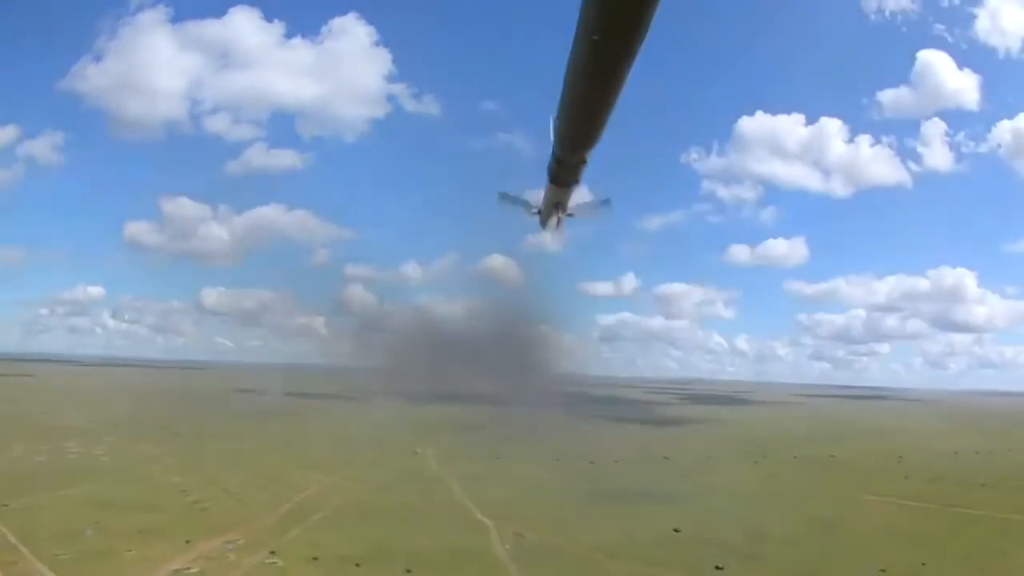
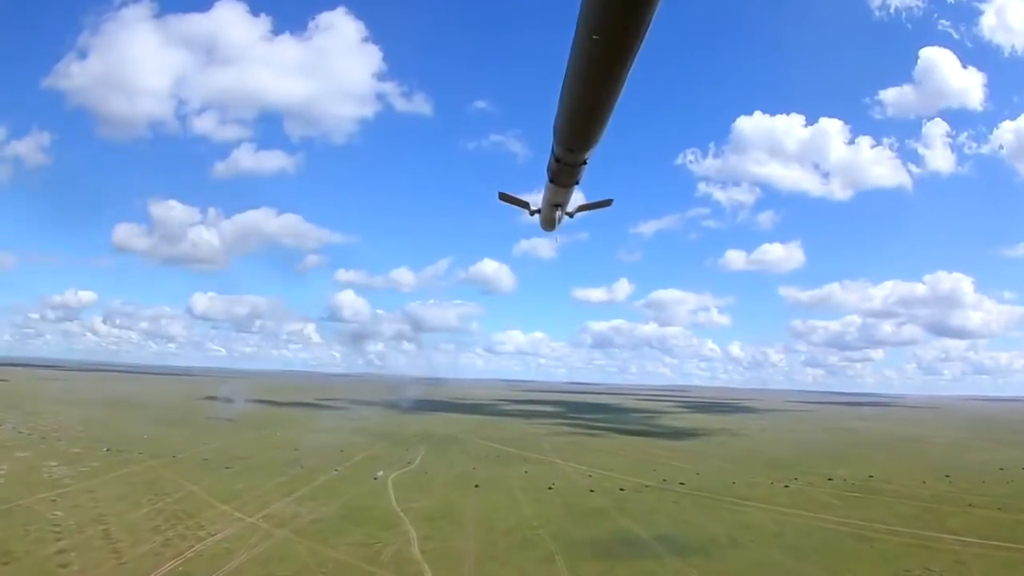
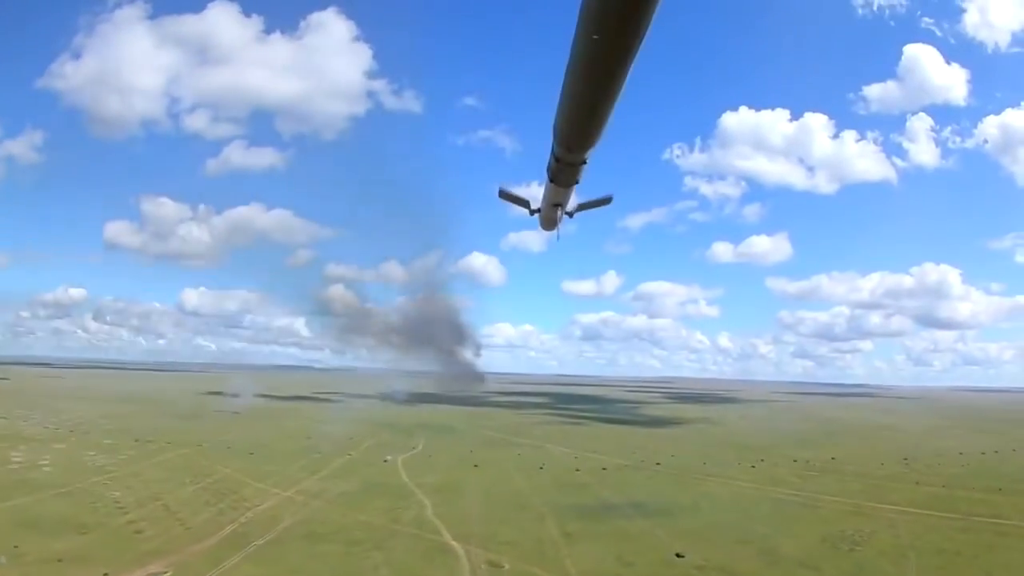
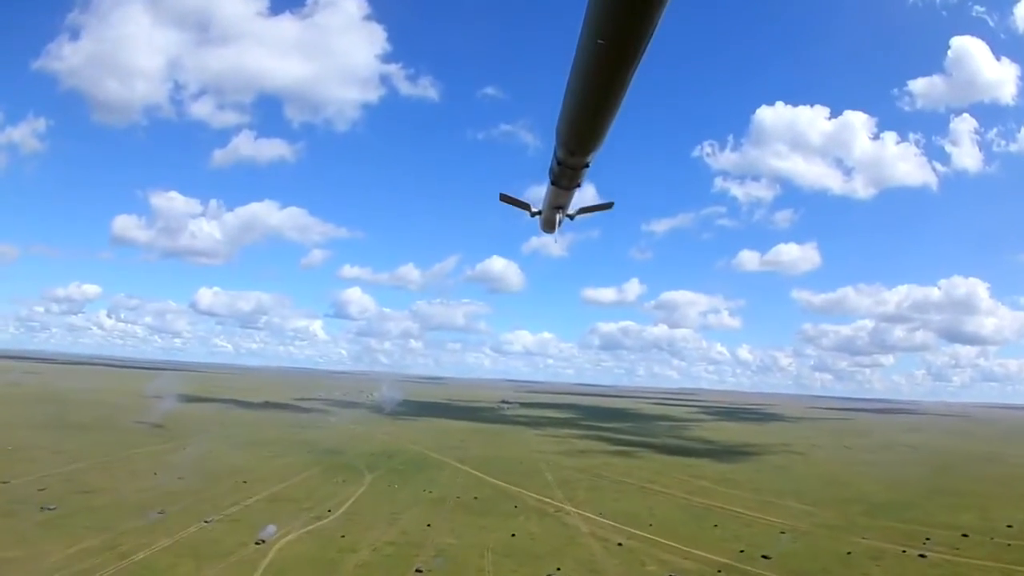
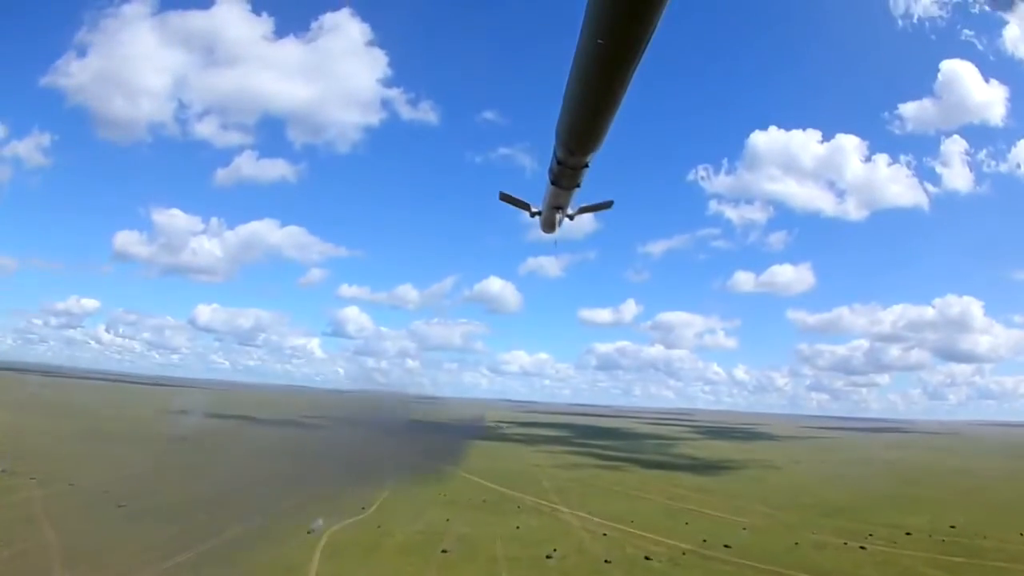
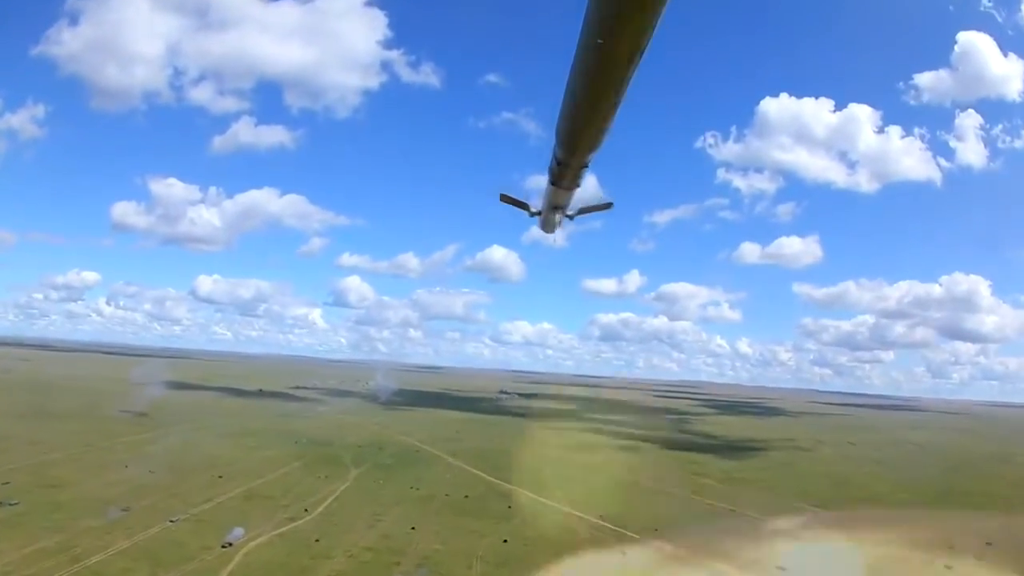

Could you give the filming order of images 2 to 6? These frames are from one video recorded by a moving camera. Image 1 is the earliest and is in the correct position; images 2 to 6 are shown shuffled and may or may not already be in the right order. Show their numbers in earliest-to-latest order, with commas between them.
3, 2, 5, 4, 6
